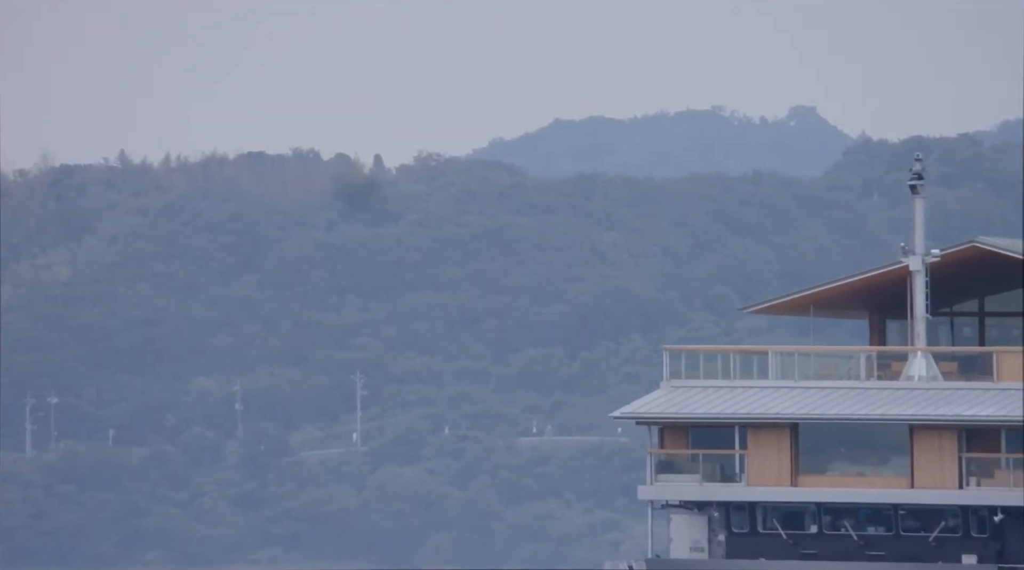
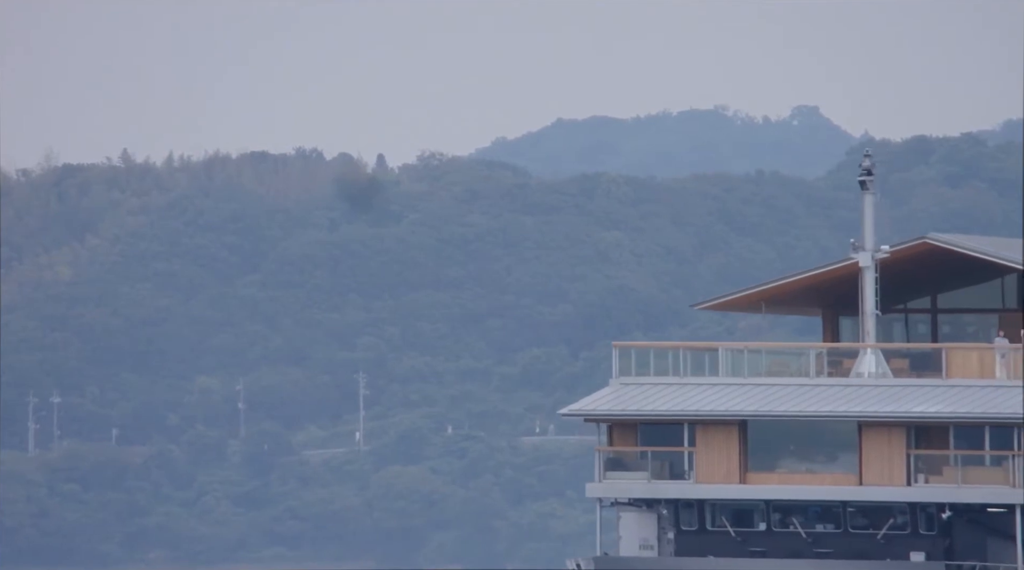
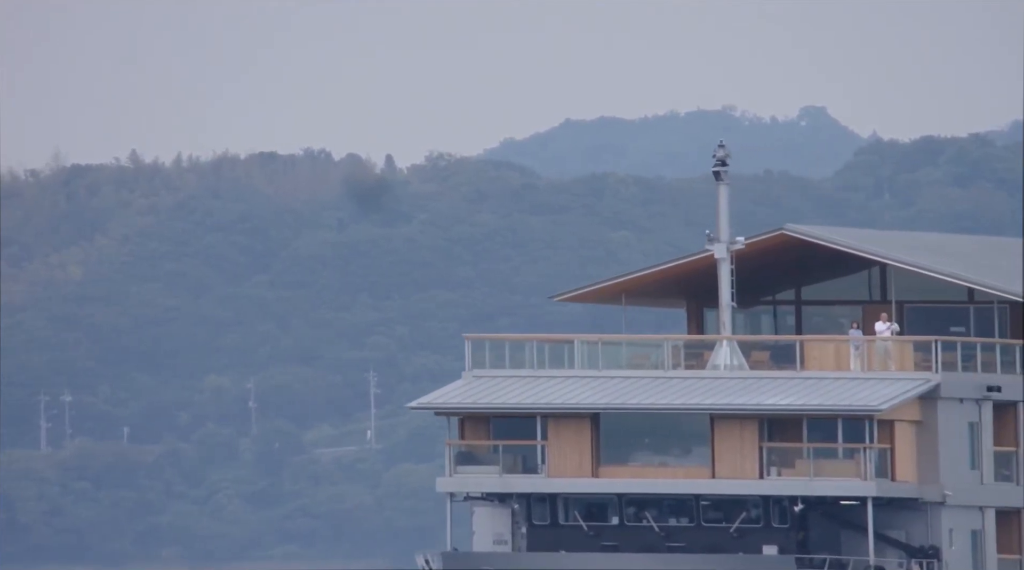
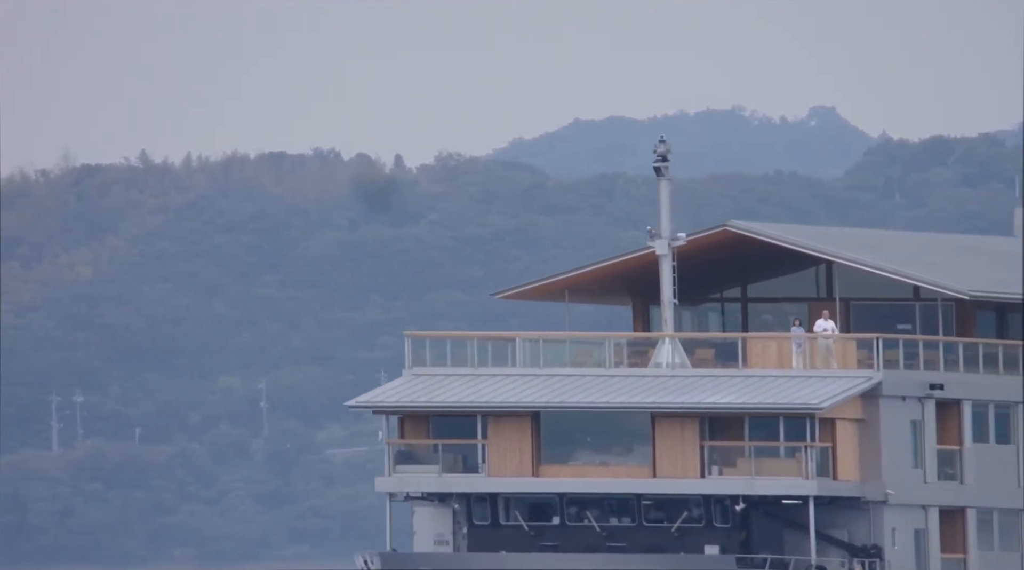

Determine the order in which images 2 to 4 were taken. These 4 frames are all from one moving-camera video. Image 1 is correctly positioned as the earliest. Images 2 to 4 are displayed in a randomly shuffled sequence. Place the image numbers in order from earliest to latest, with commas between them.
2, 3, 4
